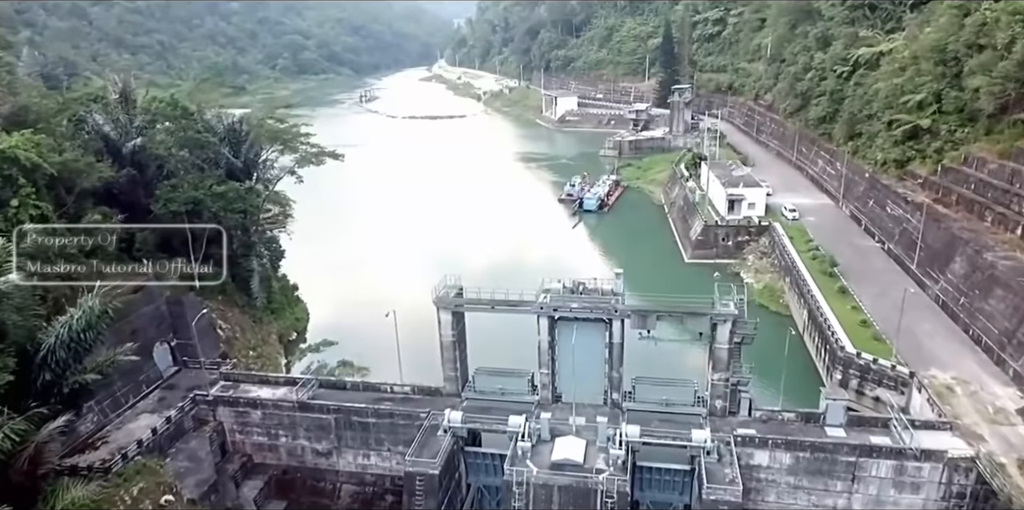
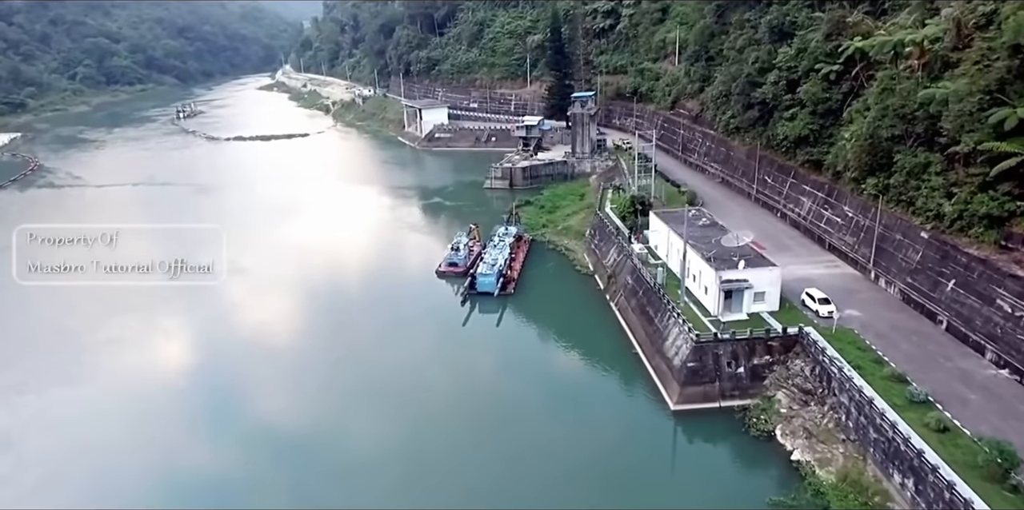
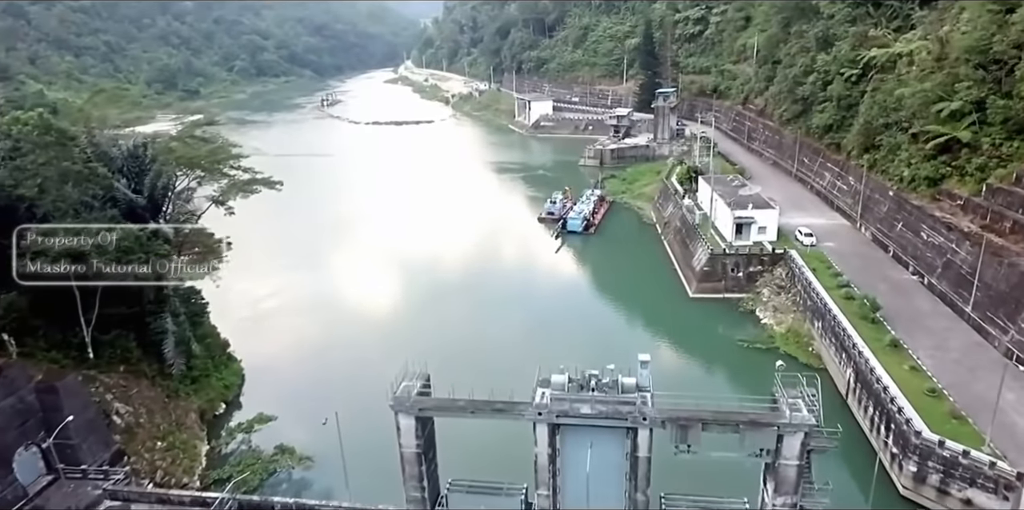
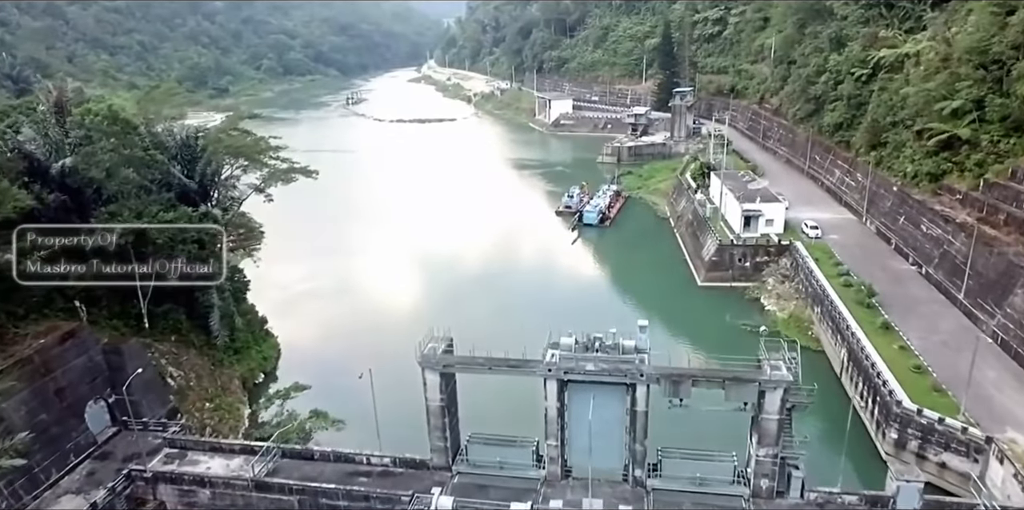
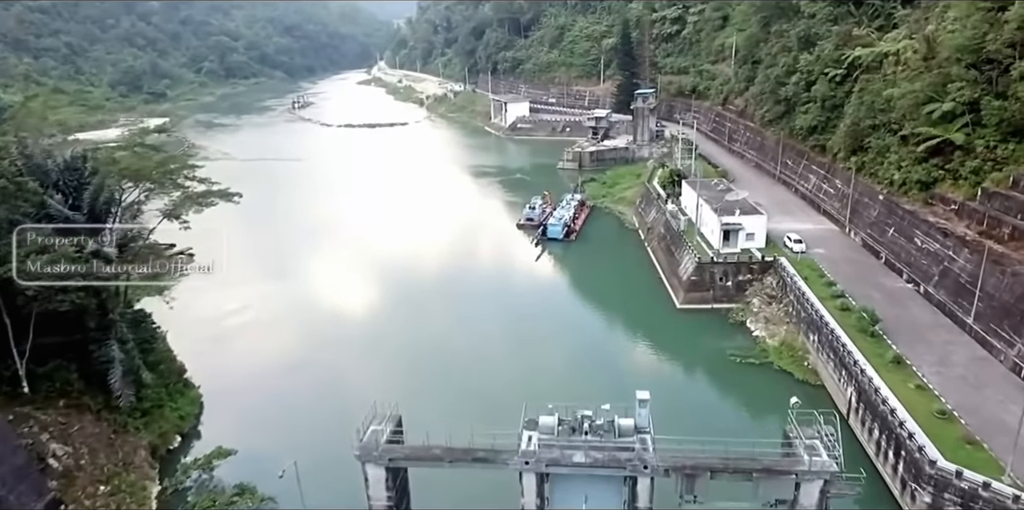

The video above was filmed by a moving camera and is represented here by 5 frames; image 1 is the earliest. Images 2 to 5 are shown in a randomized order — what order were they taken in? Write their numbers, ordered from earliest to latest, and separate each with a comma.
4, 3, 5, 2
